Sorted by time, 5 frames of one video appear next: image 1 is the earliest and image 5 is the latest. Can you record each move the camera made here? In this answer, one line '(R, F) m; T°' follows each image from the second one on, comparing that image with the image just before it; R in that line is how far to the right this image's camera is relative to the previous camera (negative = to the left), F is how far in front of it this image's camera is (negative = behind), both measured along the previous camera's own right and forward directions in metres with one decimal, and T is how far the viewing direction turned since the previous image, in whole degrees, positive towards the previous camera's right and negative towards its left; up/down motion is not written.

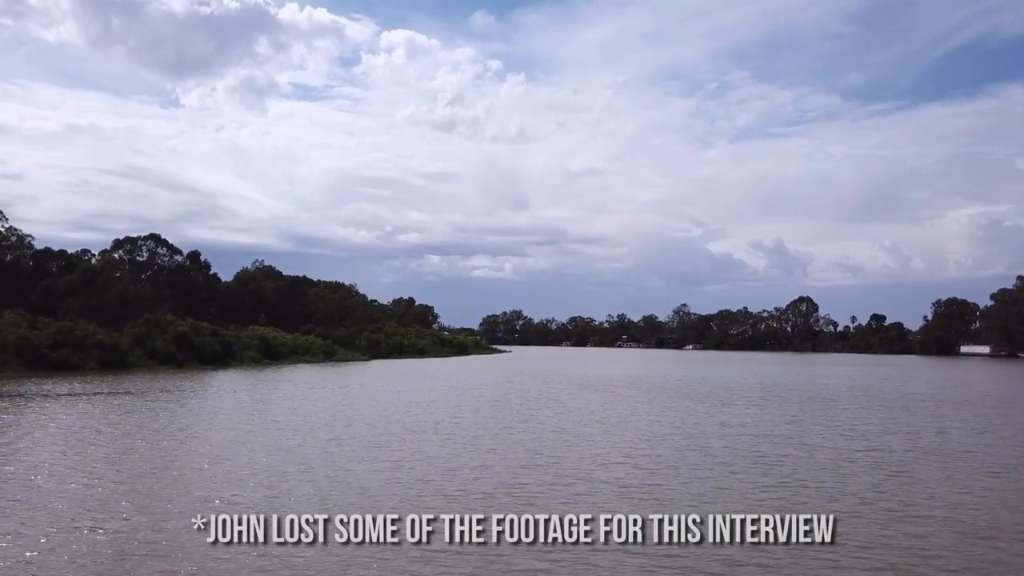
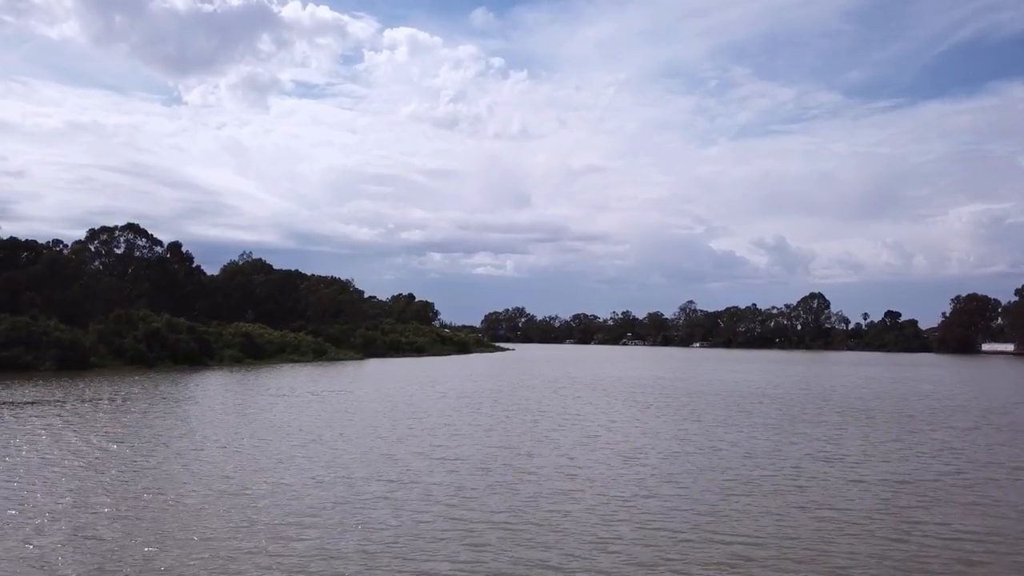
(-0.2, +6.5) m; 0°
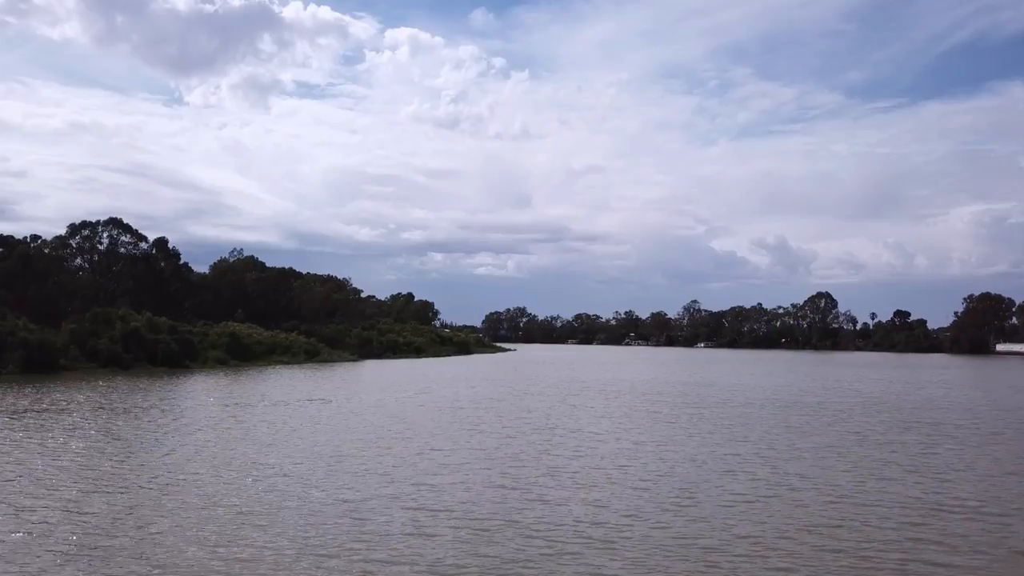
(-0.1, +4.2) m; 0°
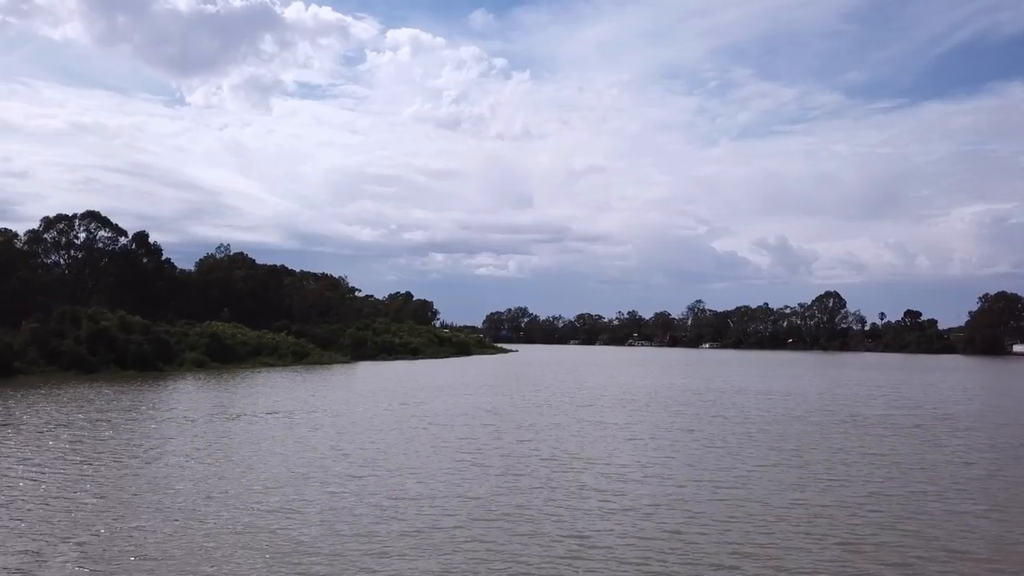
(0.0, +4.9) m; 0°
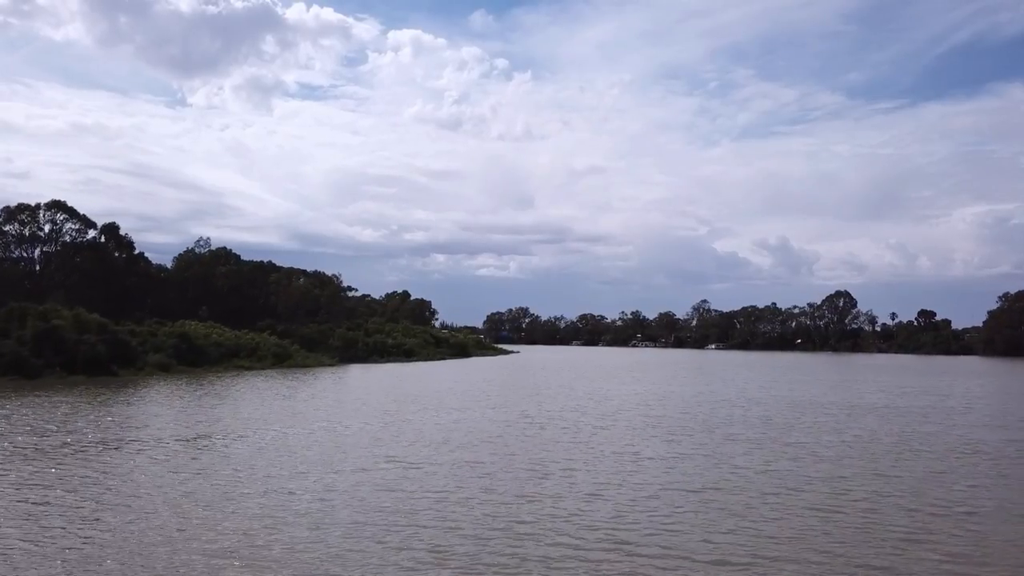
(0.0, +6.4) m; 0°
